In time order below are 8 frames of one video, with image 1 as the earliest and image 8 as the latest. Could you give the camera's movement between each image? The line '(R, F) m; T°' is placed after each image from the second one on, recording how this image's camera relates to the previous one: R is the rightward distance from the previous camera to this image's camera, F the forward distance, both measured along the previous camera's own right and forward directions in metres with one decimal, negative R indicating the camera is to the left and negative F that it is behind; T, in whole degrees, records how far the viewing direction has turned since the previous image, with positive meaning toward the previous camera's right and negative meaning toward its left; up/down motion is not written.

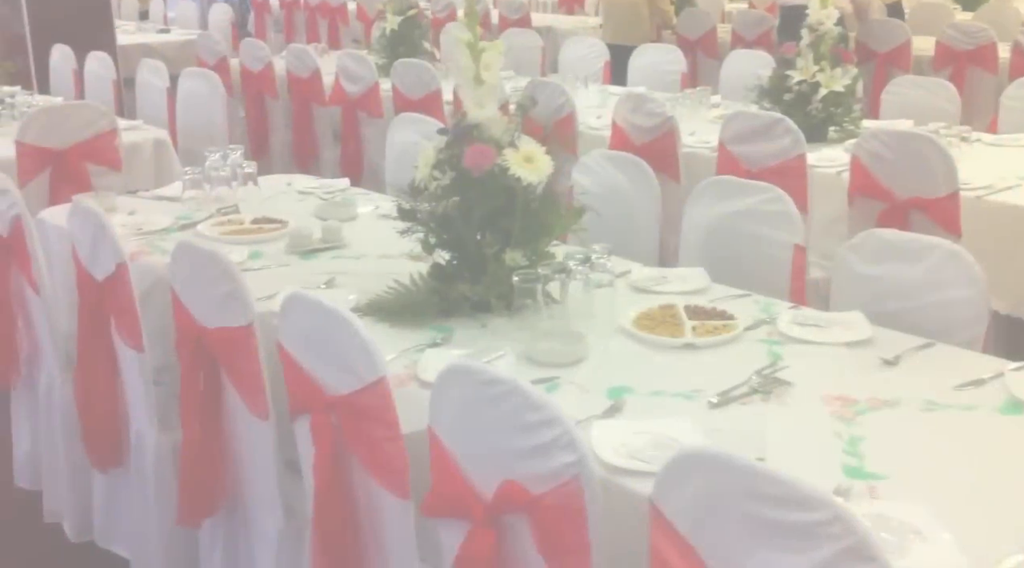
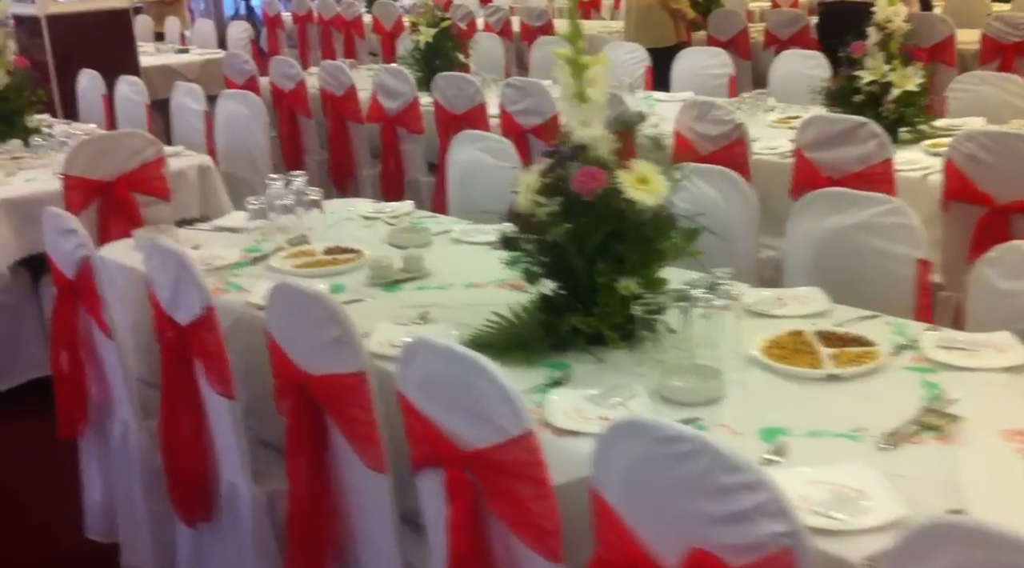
(-0.2, +0.2) m; 0°
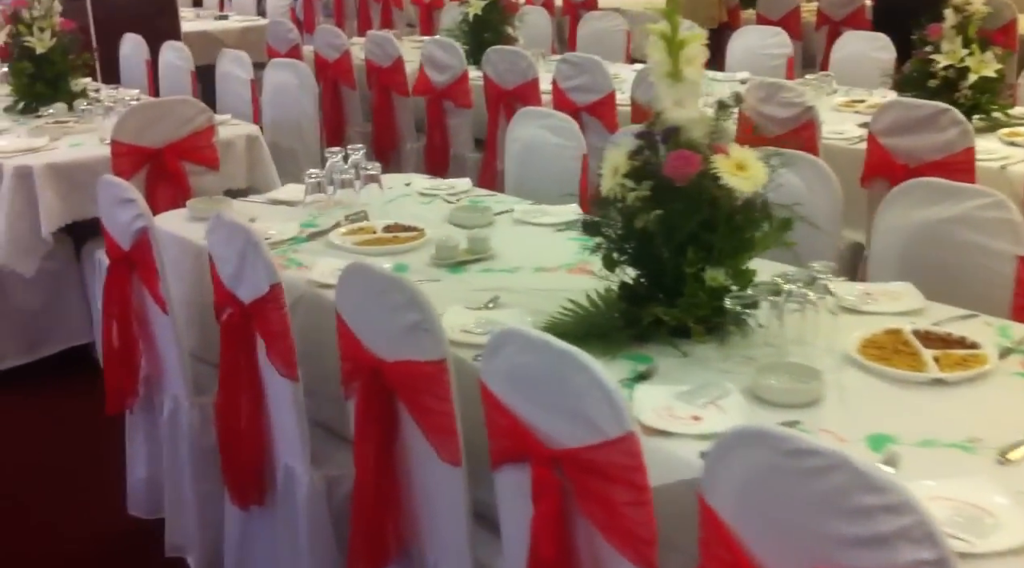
(-0.1, +0.1) m; -1°
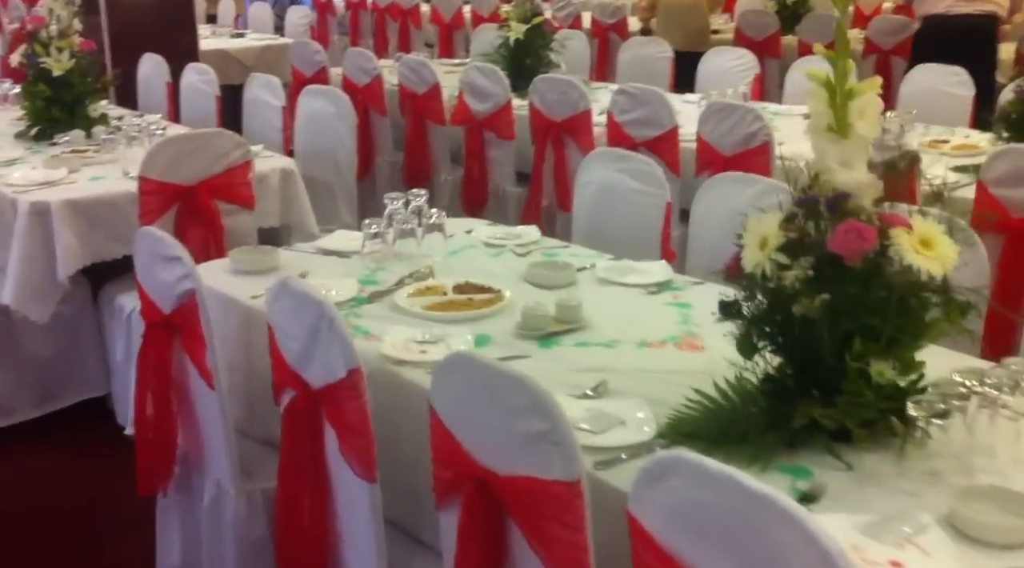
(-0.2, +0.3) m; 0°
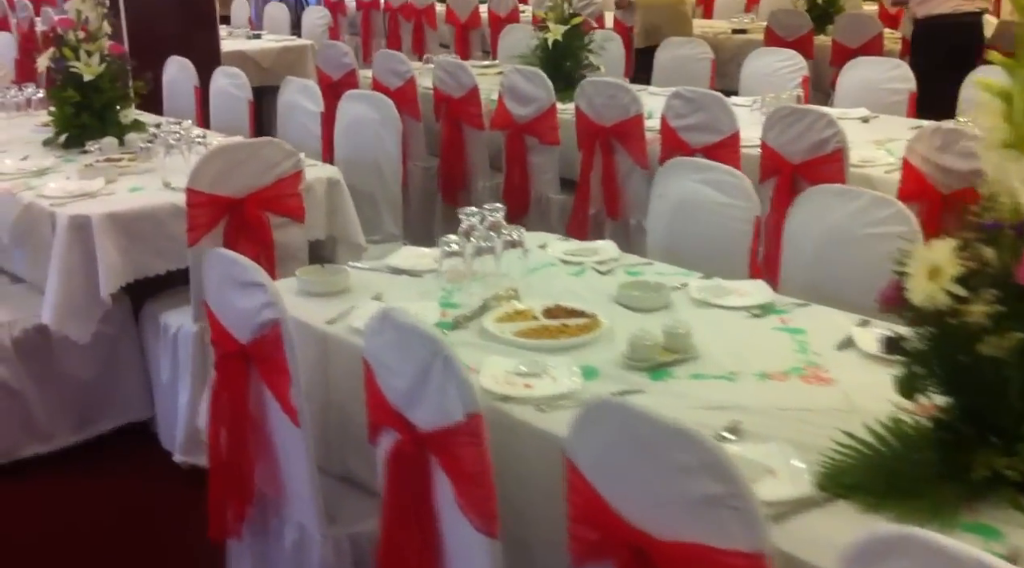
(-0.2, +0.2) m; 0°
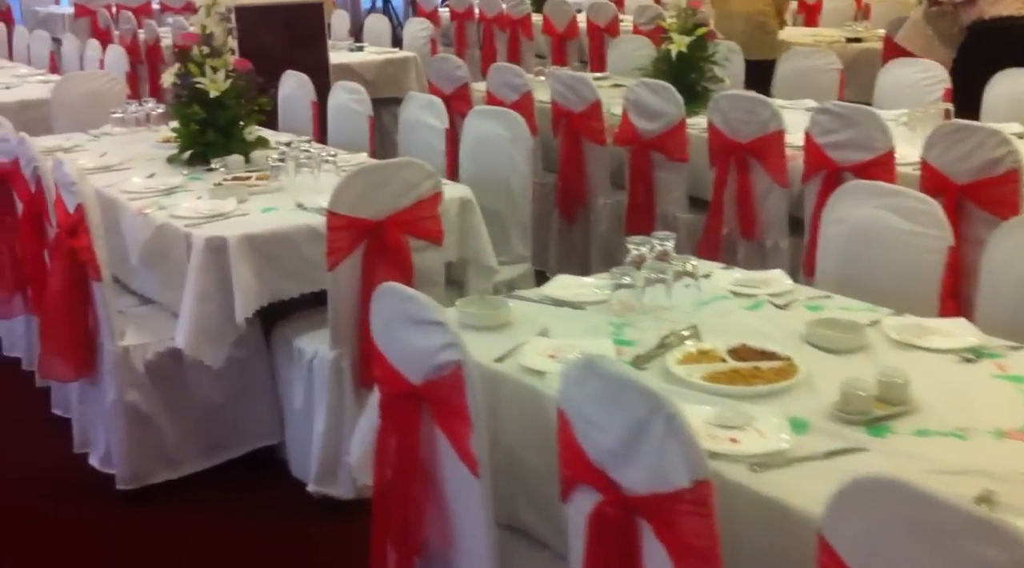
(-0.2, +0.2) m; -4°
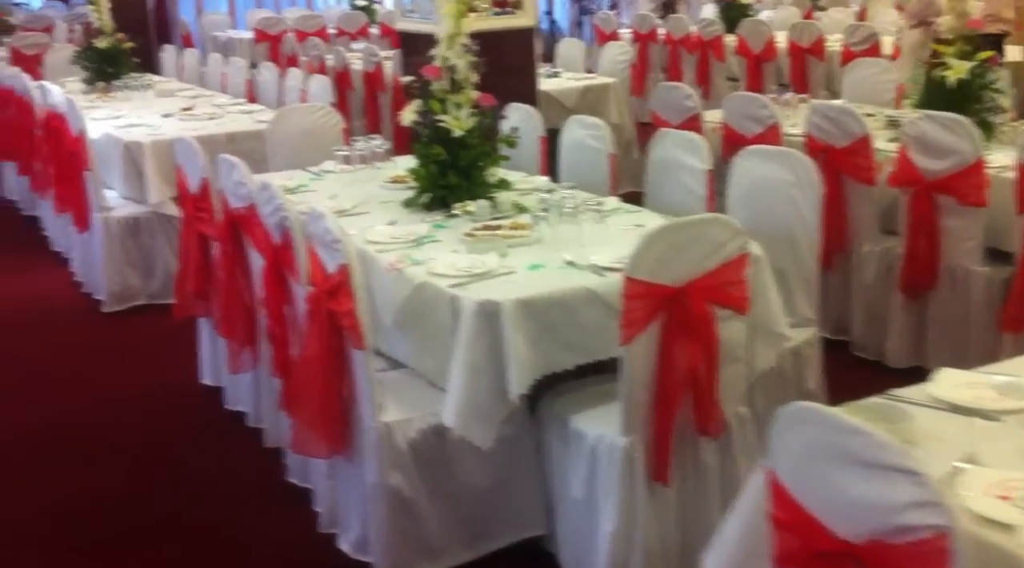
(-0.4, +0.4) m; -7°
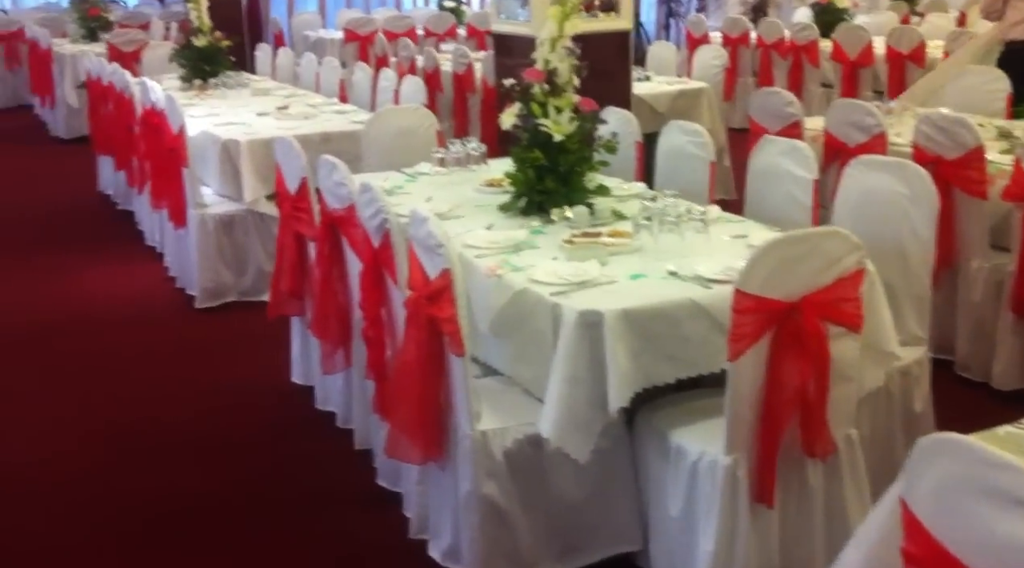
(-0.1, +0.1) m; -4°
